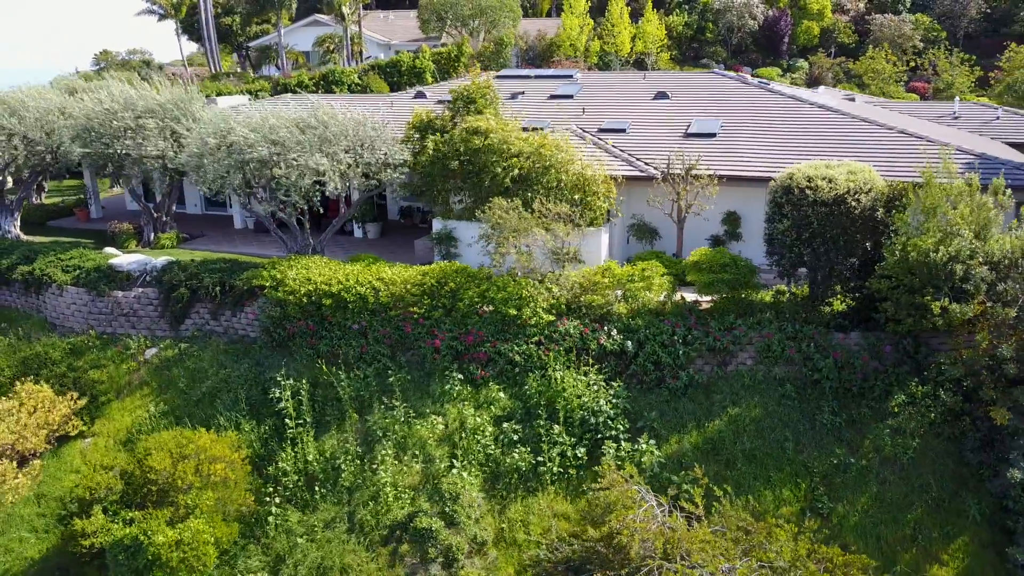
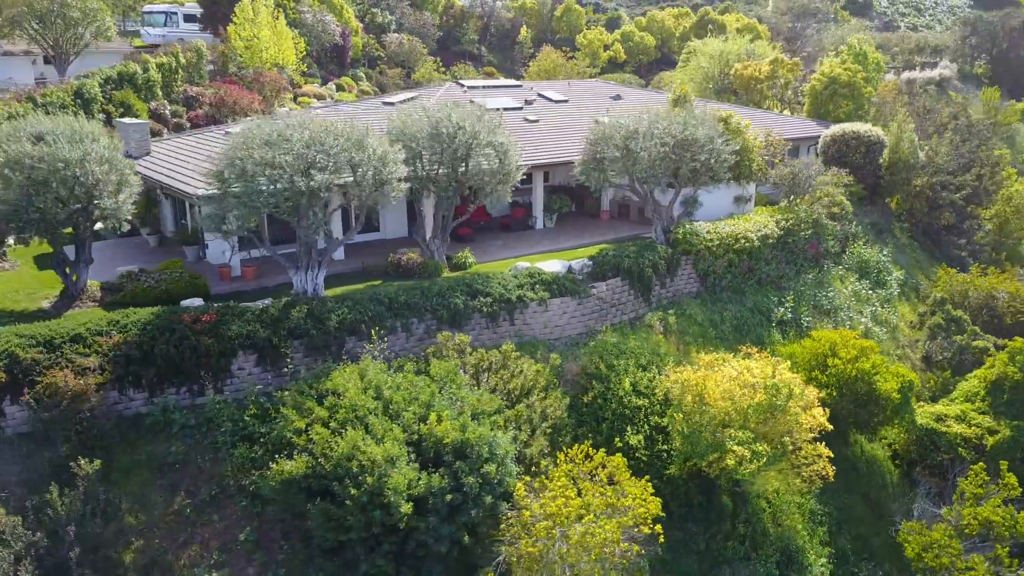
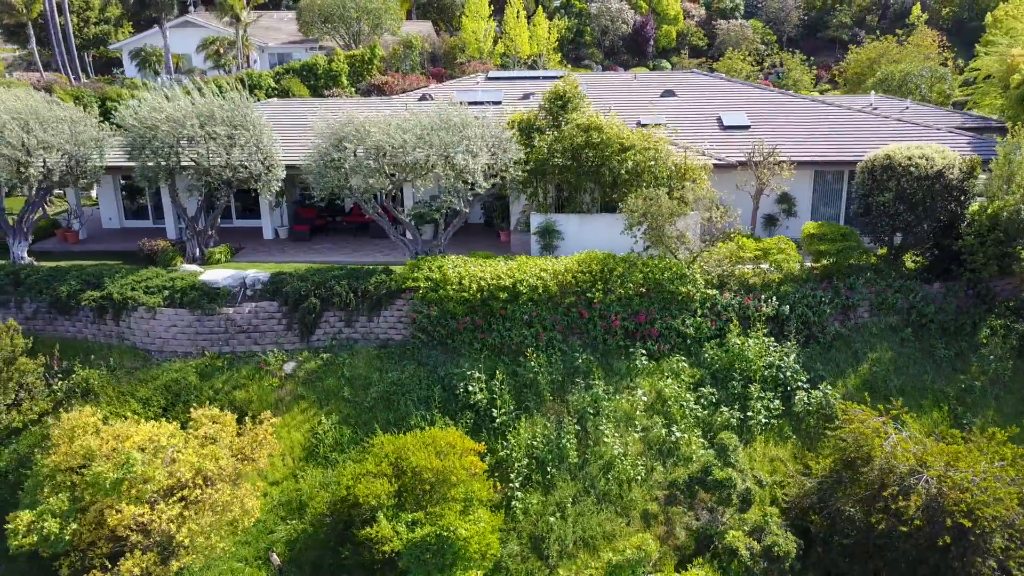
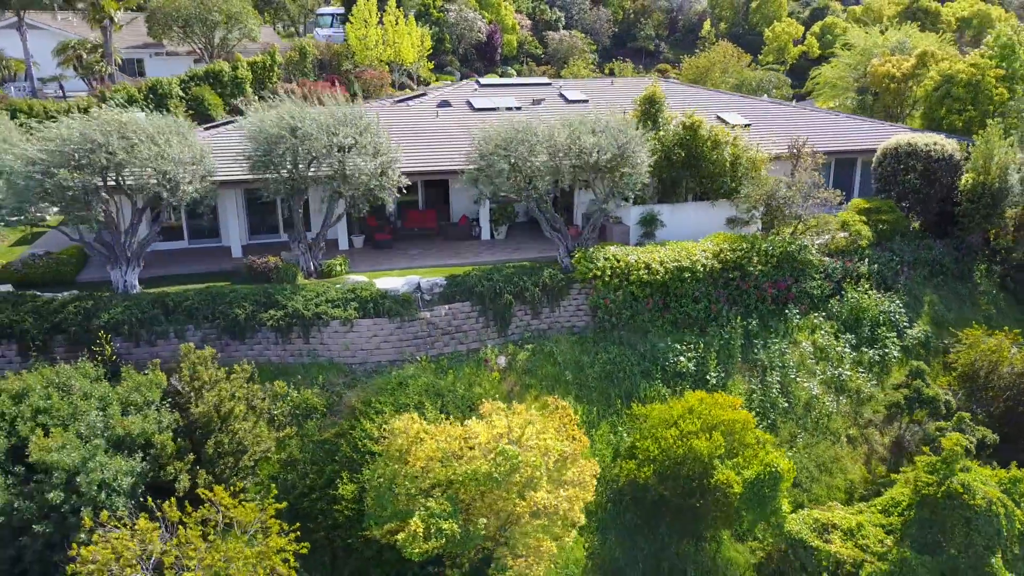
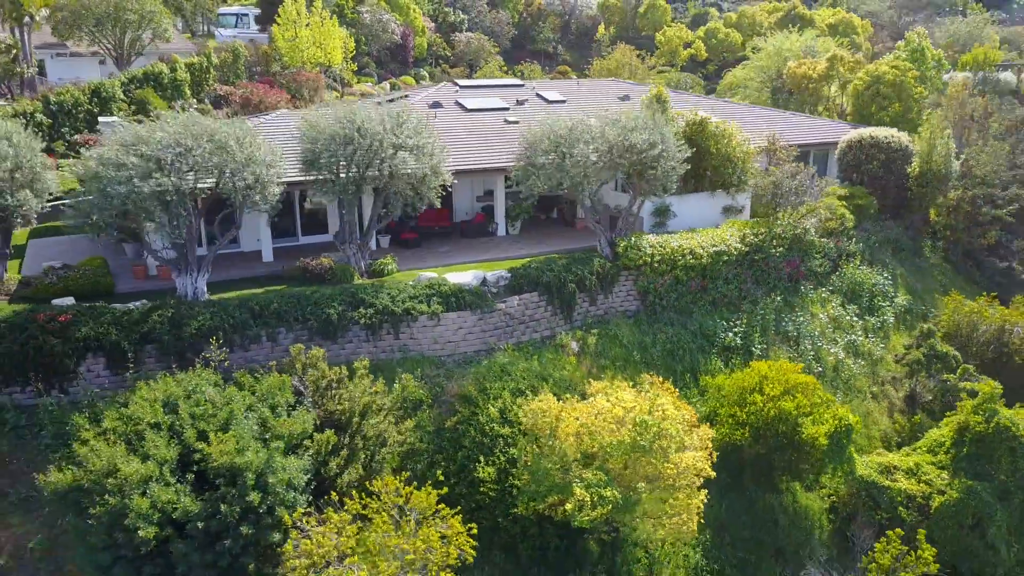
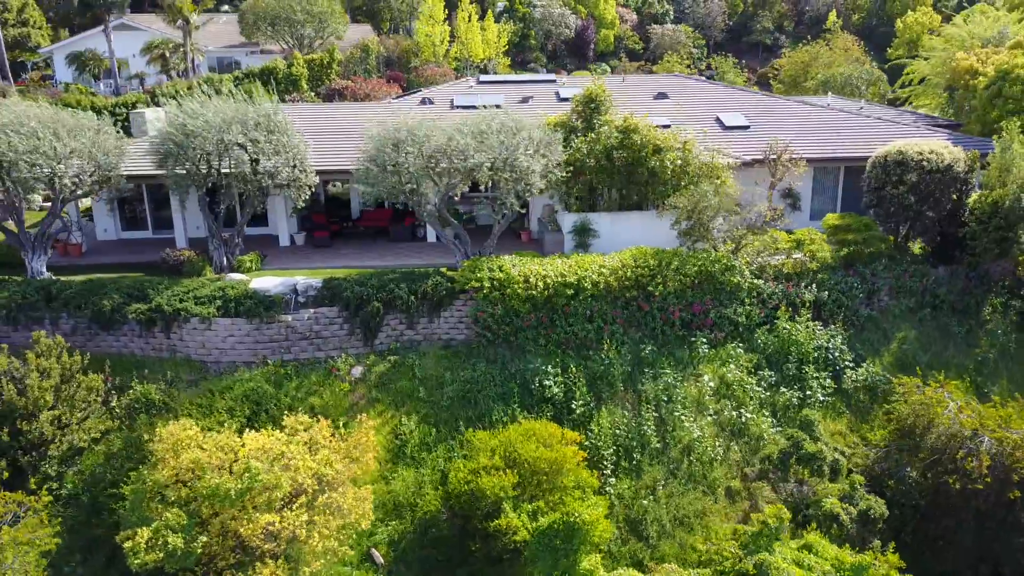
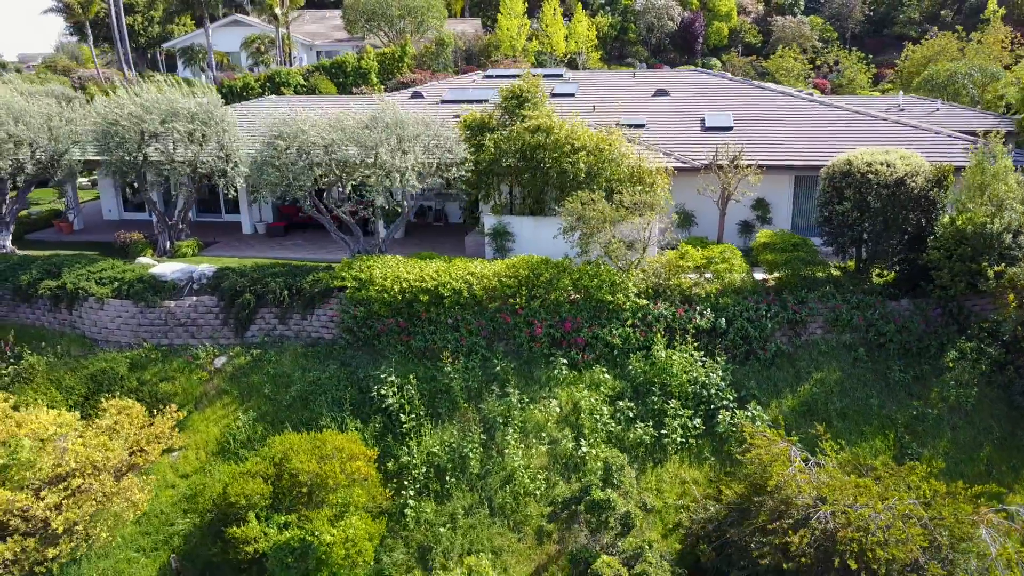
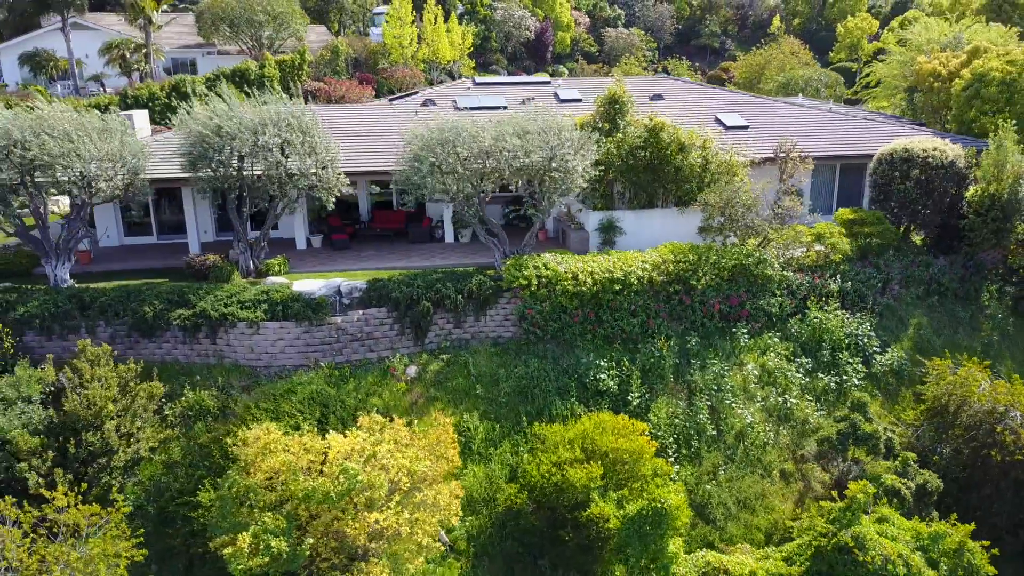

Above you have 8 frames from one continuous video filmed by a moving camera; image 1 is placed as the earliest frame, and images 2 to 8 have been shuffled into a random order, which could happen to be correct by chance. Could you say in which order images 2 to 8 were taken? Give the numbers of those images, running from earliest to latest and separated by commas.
7, 3, 6, 8, 4, 5, 2
